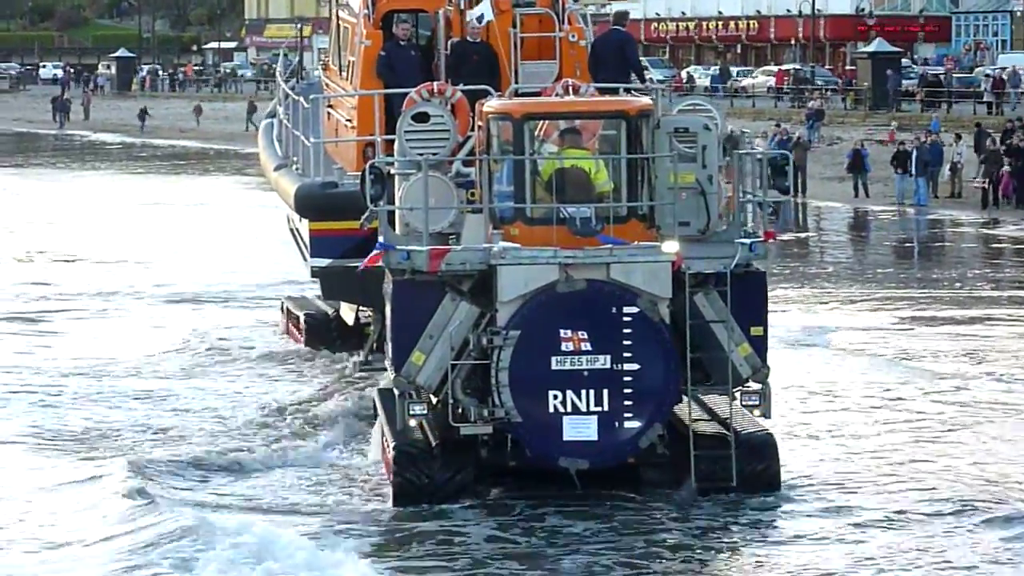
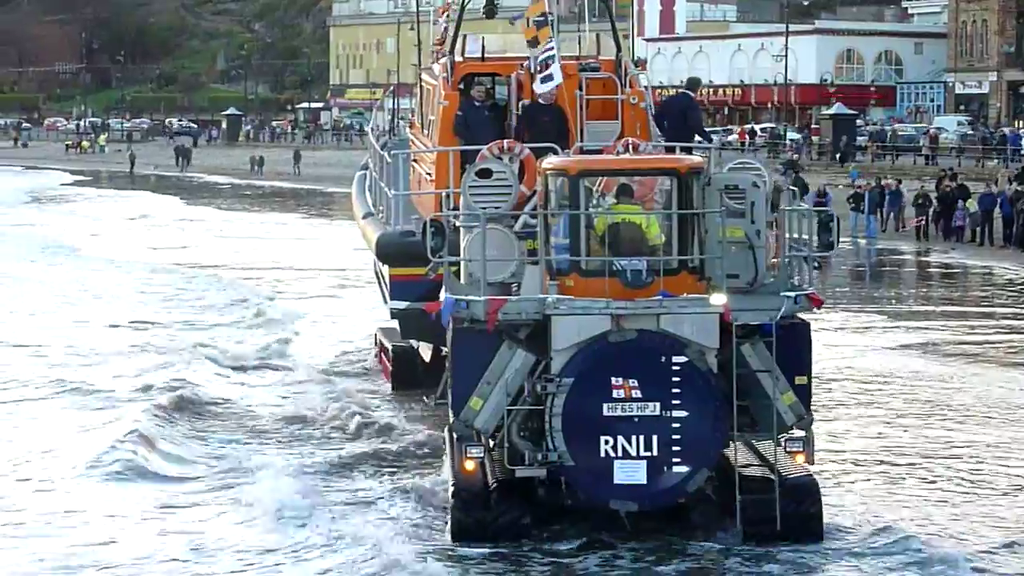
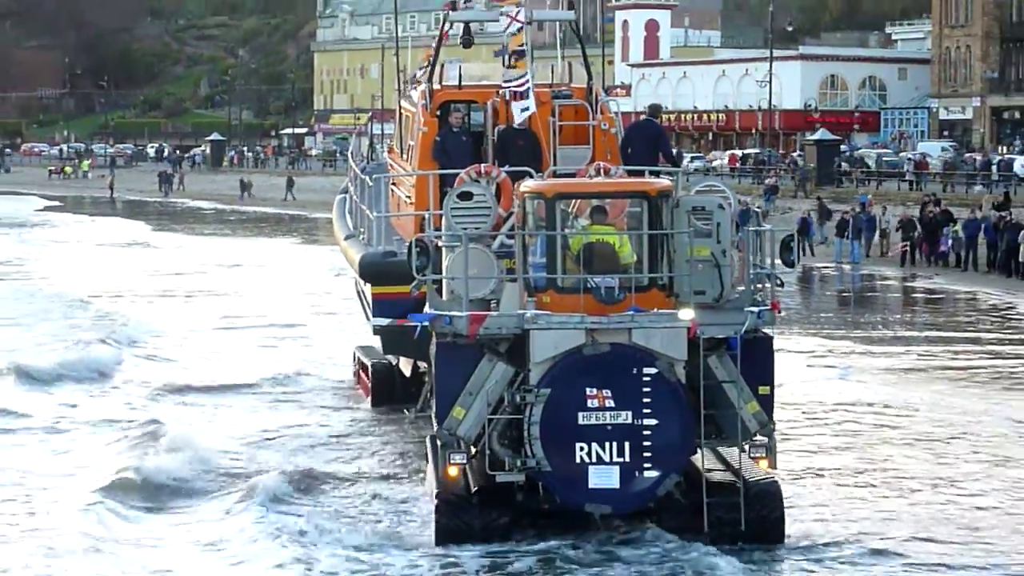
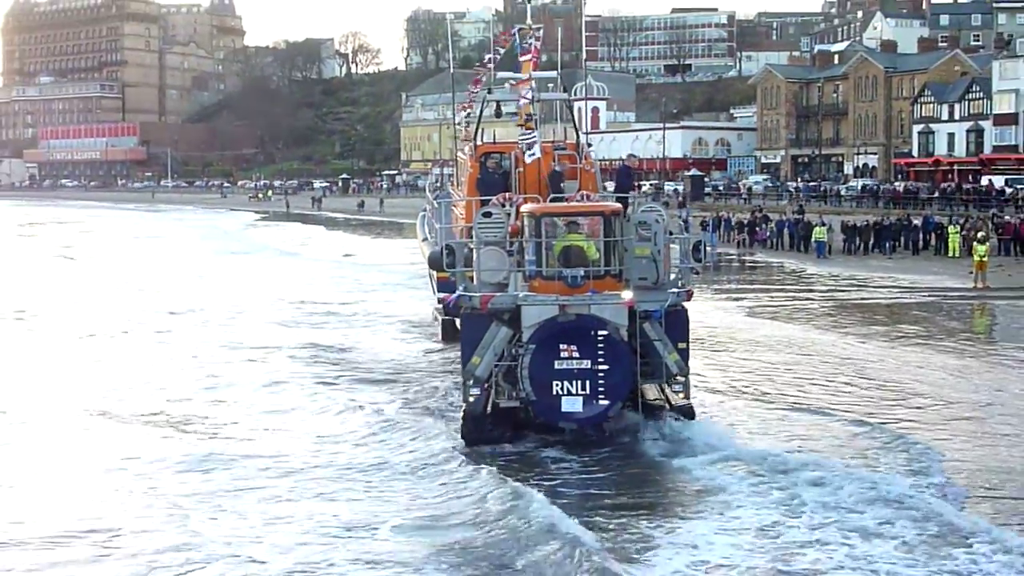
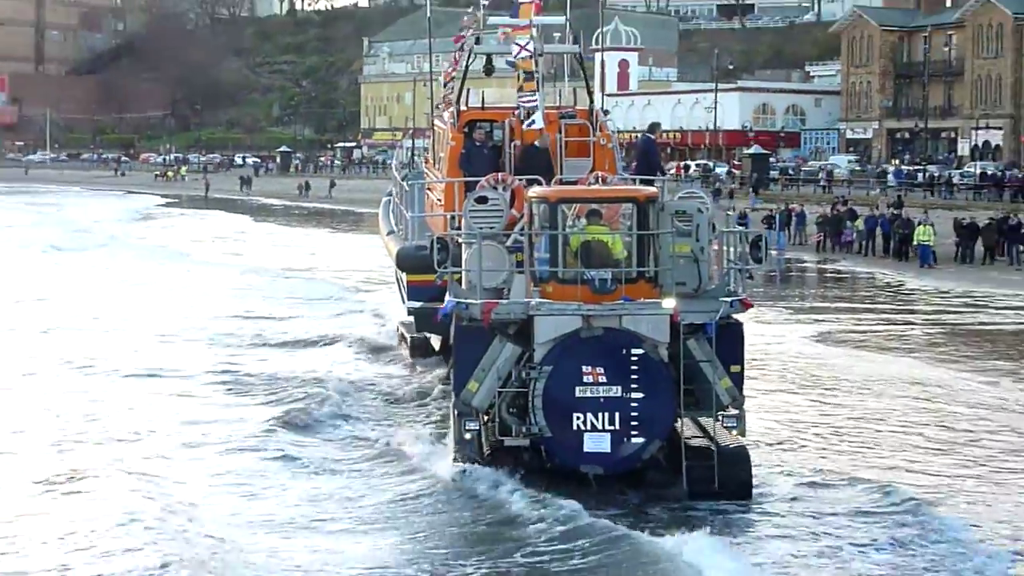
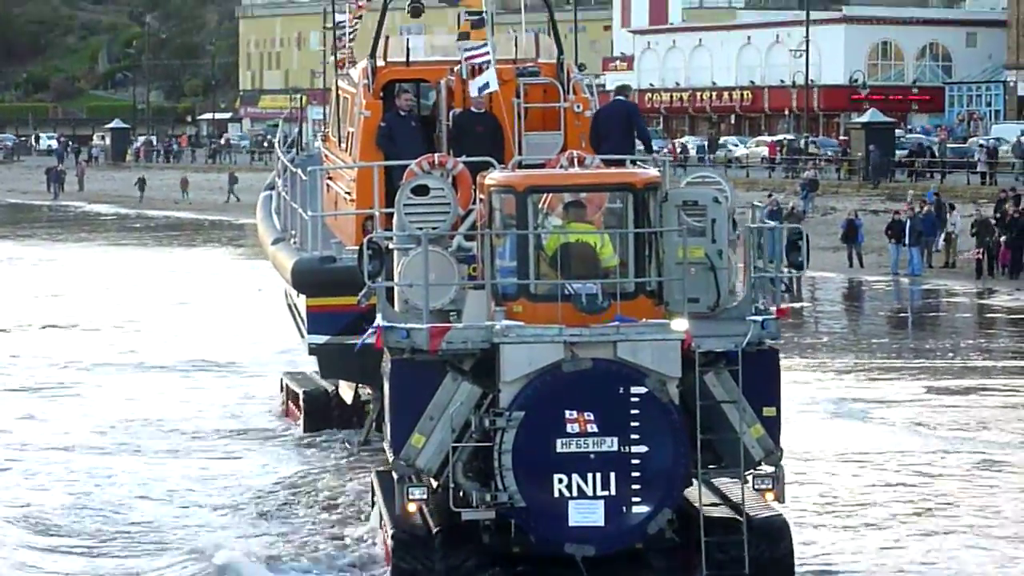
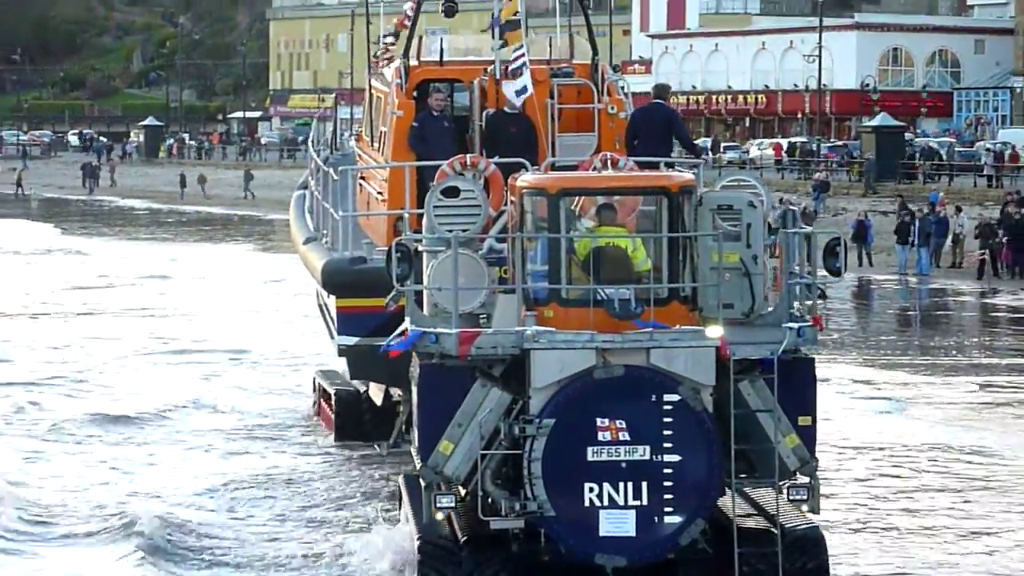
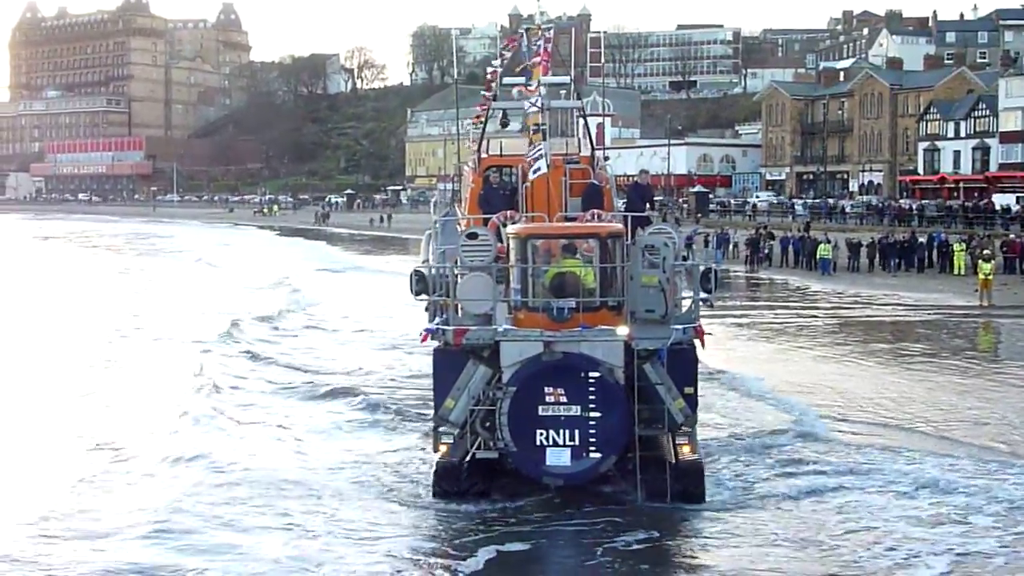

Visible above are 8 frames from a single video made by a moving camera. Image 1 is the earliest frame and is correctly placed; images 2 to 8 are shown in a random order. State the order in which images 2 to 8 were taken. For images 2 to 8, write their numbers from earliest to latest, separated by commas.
6, 7, 3, 2, 5, 4, 8
